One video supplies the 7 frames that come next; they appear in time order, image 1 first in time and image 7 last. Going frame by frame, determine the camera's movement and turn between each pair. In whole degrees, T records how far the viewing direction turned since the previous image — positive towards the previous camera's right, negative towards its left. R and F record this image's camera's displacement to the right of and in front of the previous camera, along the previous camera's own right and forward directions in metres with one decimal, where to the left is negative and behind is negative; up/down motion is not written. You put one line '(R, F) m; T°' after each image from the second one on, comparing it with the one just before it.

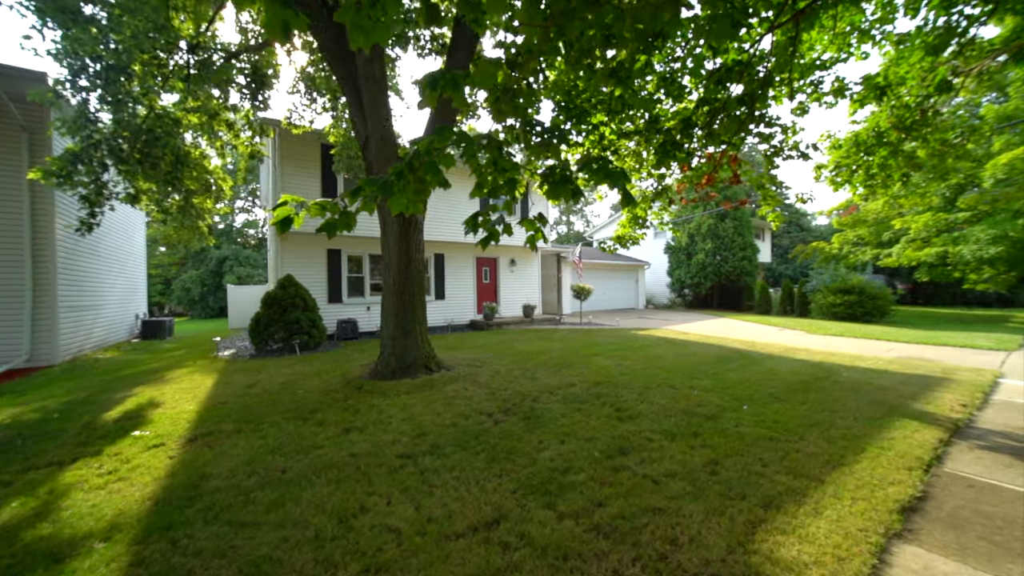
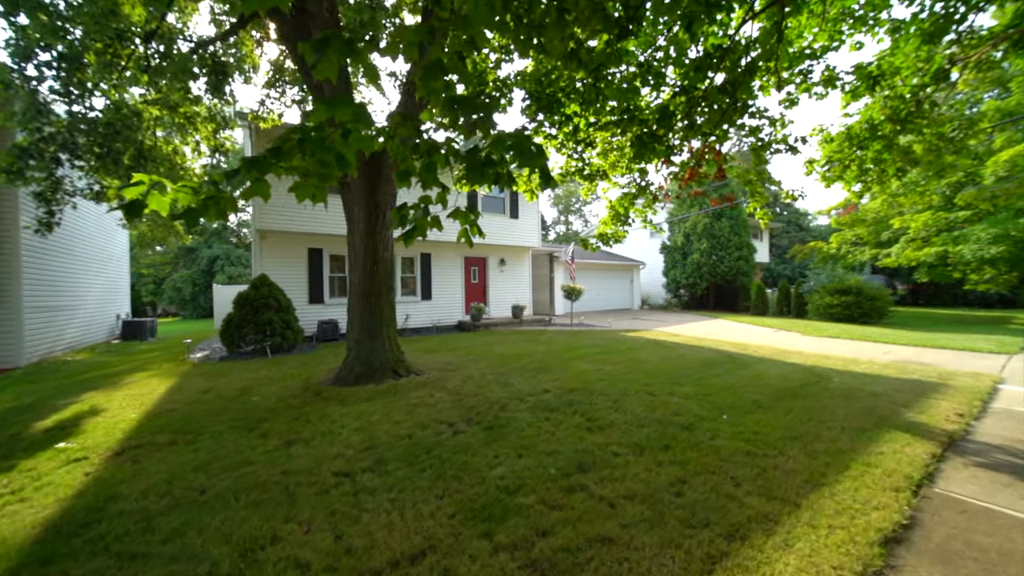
(+0.4, +0.3) m; 0°
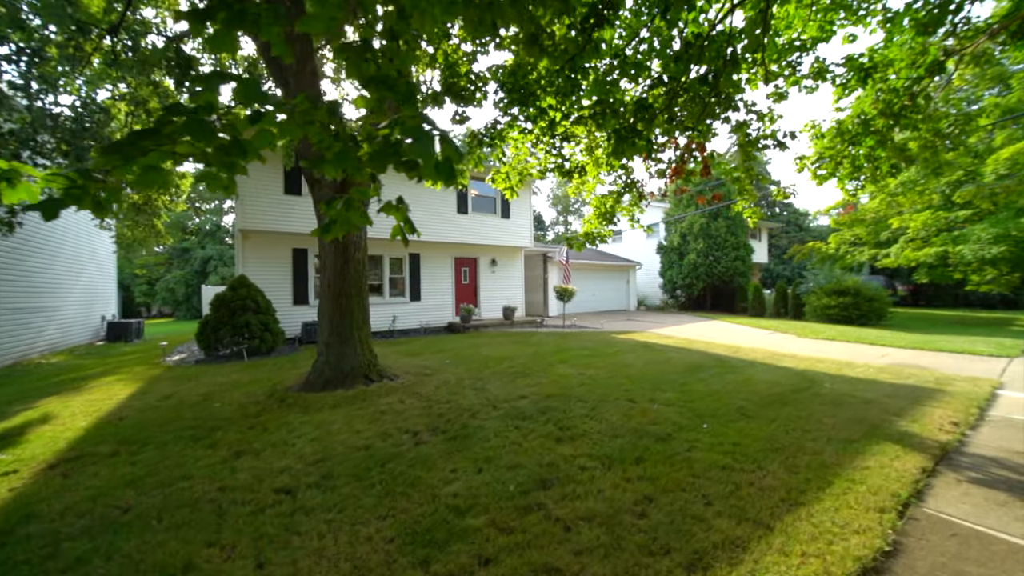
(+0.3, +0.3) m; 0°
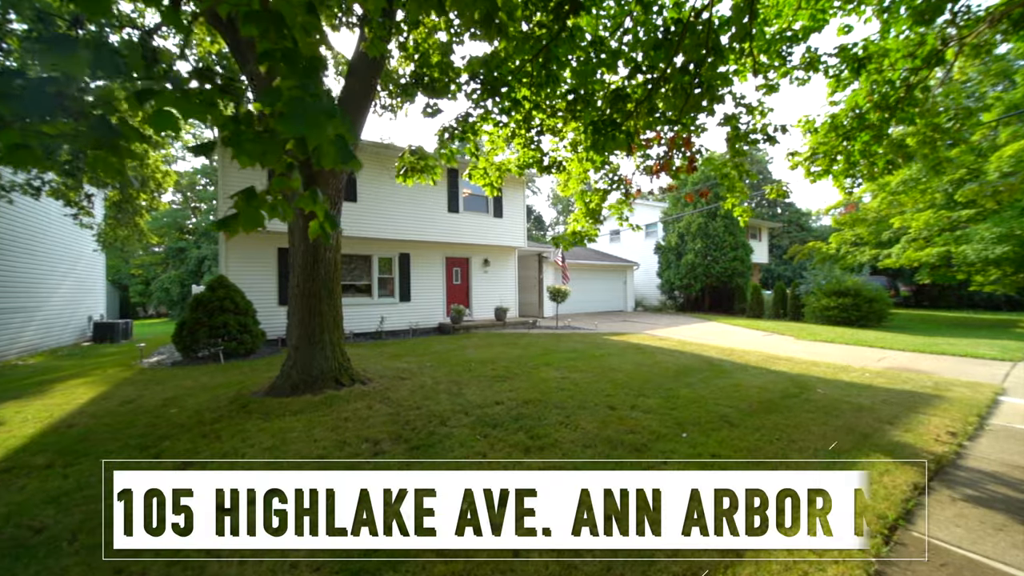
(+0.3, +0.3) m; 0°
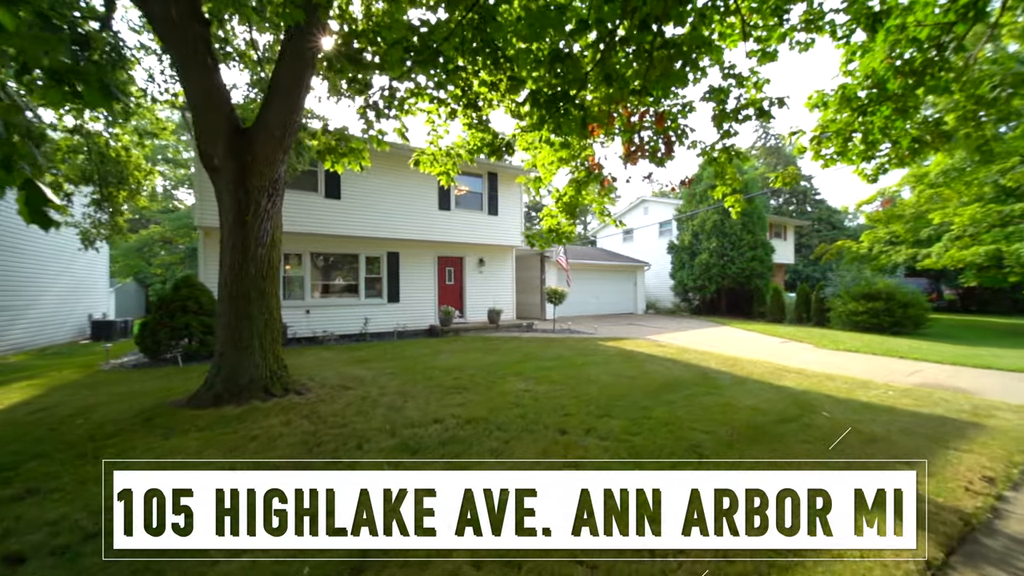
(+0.9, +0.8) m; -3°
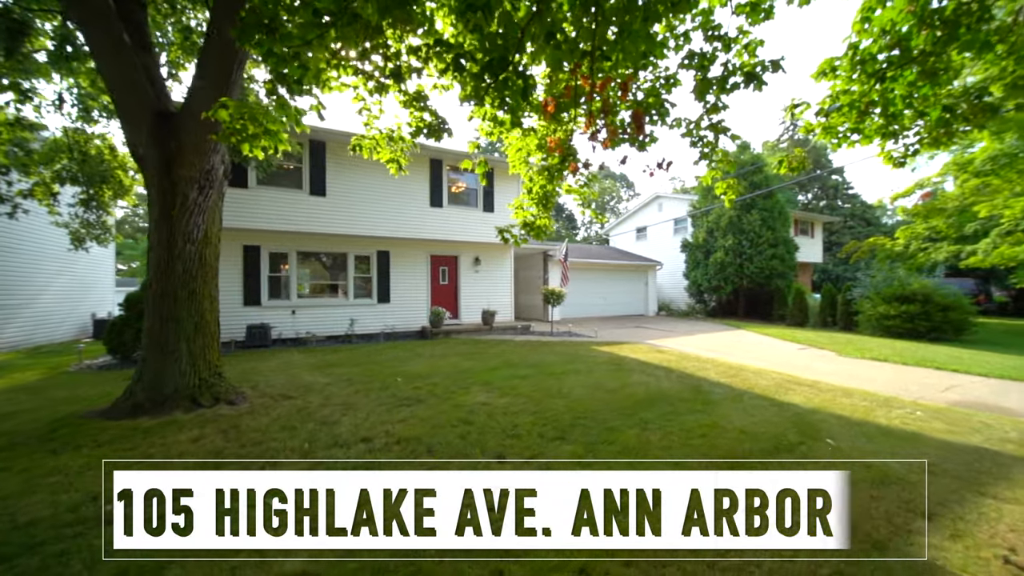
(+0.8, +0.7) m; -3°
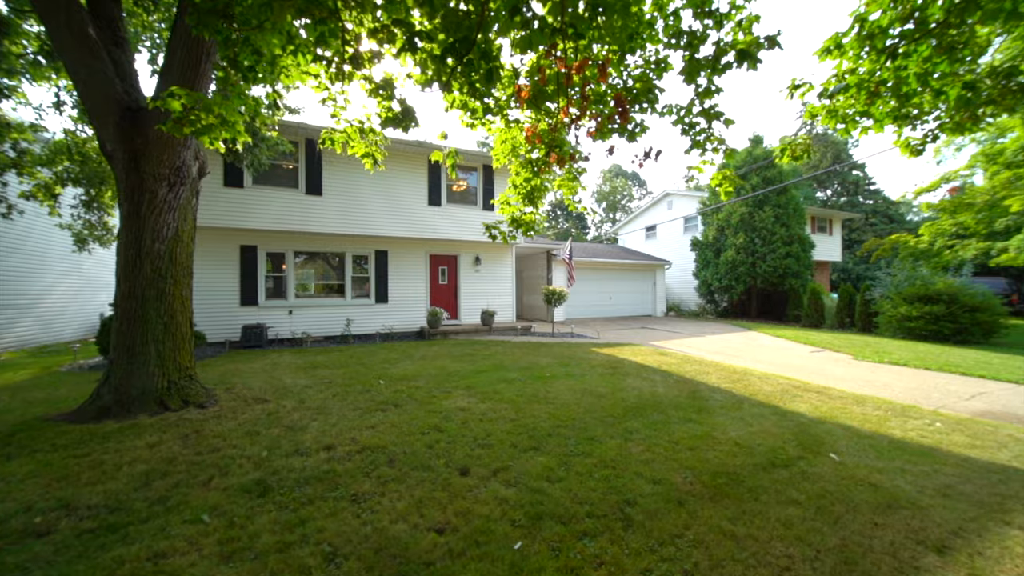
(+0.4, +0.3) m; -2°
